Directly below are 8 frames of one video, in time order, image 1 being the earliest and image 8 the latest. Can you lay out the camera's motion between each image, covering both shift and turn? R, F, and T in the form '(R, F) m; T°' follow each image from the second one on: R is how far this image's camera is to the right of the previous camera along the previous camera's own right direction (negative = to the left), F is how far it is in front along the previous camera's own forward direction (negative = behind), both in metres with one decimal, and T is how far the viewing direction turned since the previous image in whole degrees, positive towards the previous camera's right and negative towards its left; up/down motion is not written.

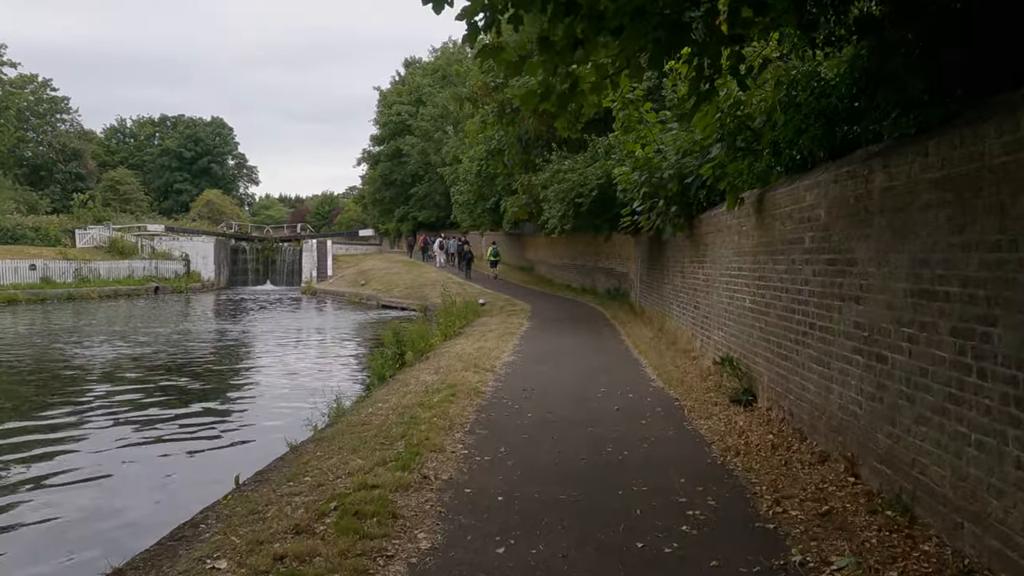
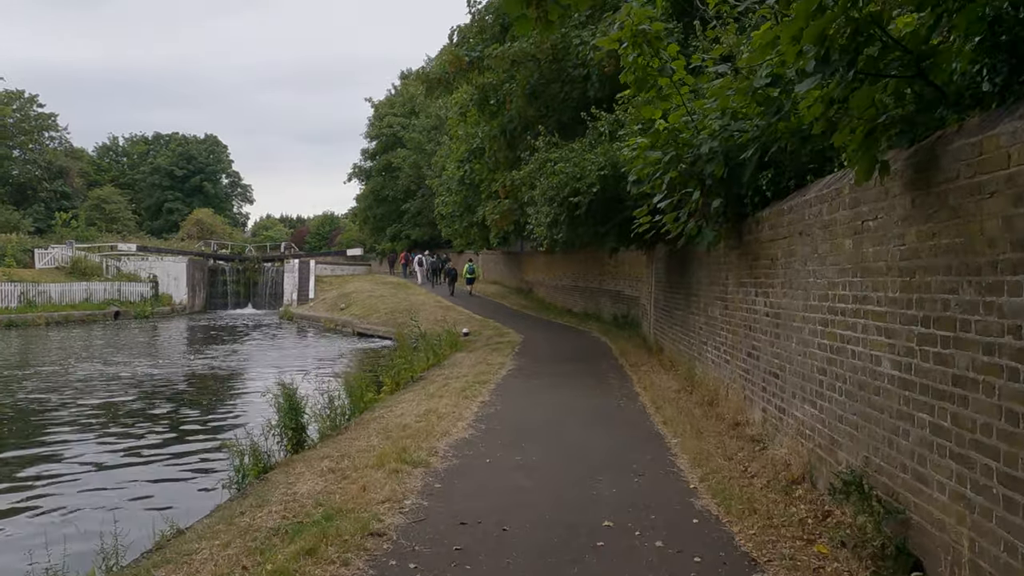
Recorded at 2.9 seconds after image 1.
(+0.5, +4.3) m; 0°
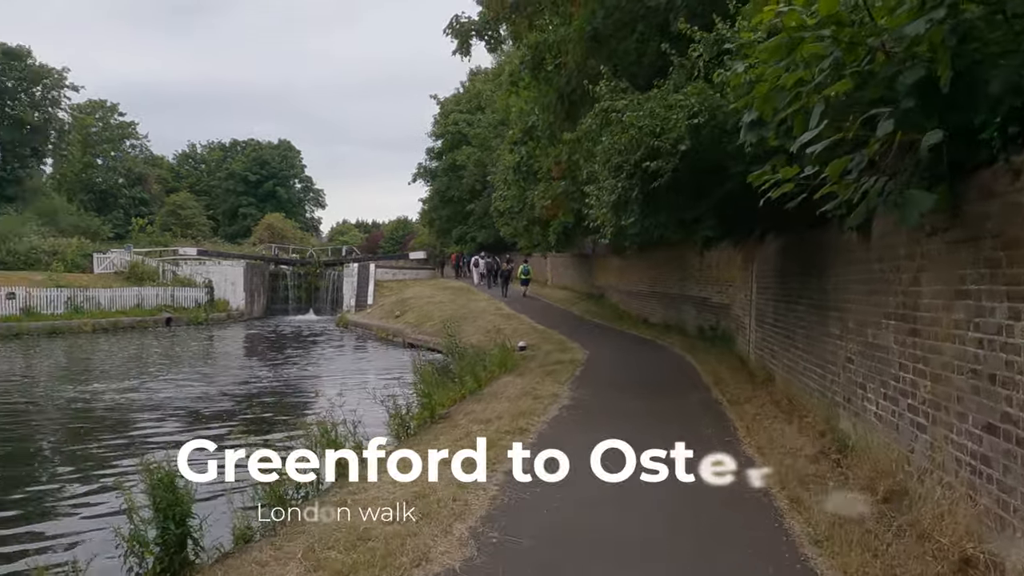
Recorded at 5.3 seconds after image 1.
(+0.3, +3.6) m; -6°
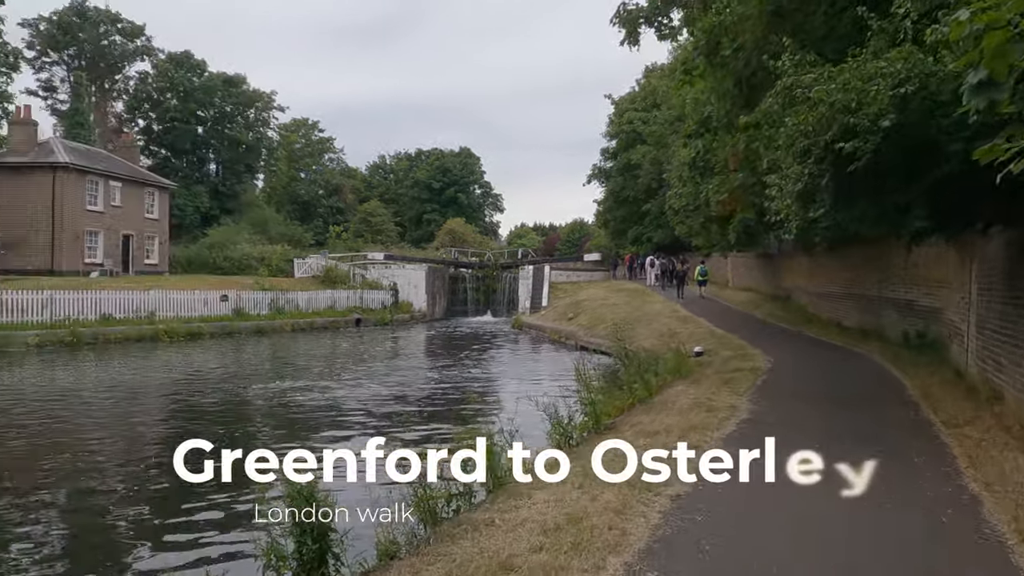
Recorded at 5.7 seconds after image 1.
(+0.1, +0.6) m; -13°
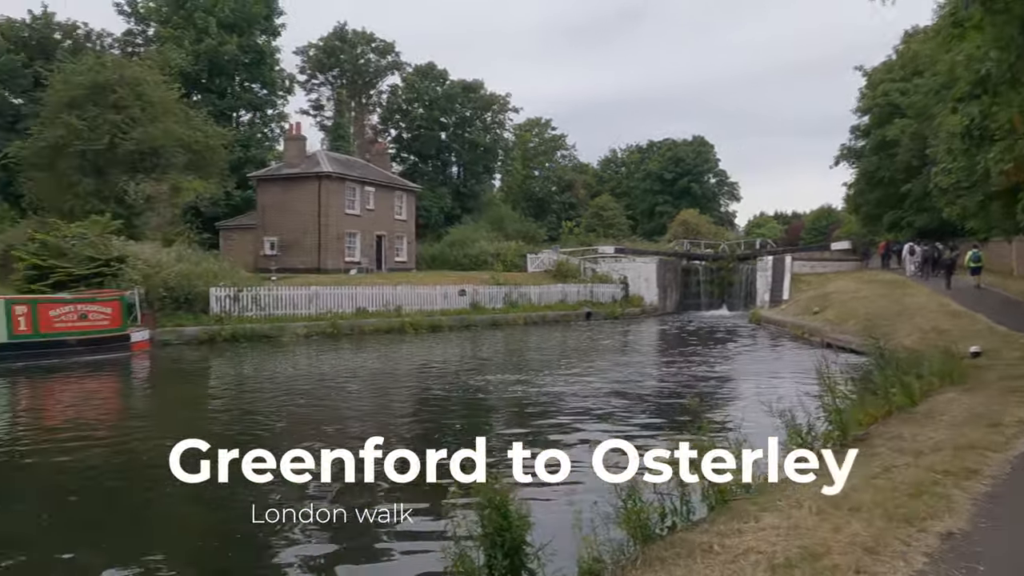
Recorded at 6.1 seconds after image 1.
(+0.1, +0.6) m; -17°
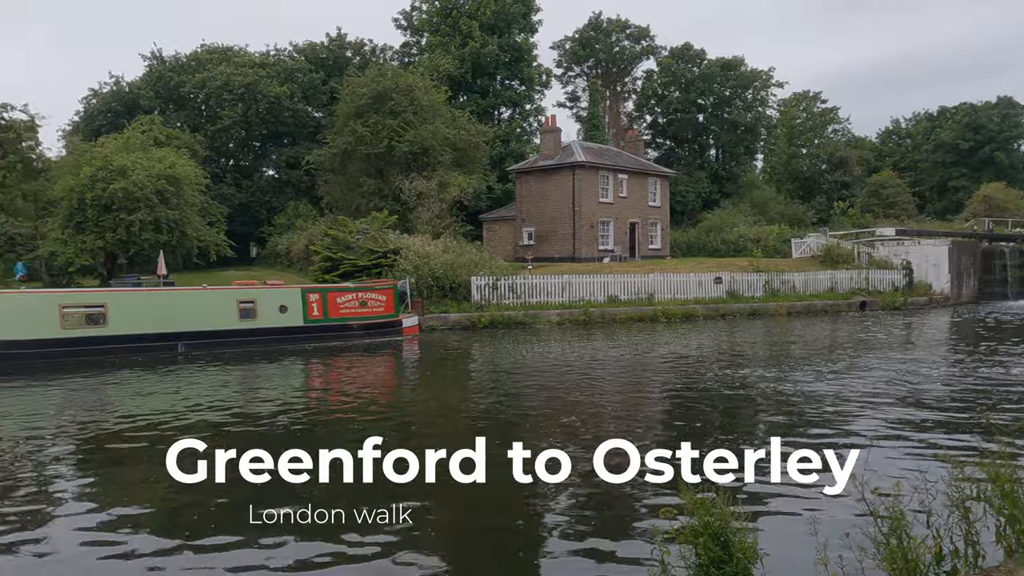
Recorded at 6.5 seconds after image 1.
(+0.2, +0.5) m; -19°
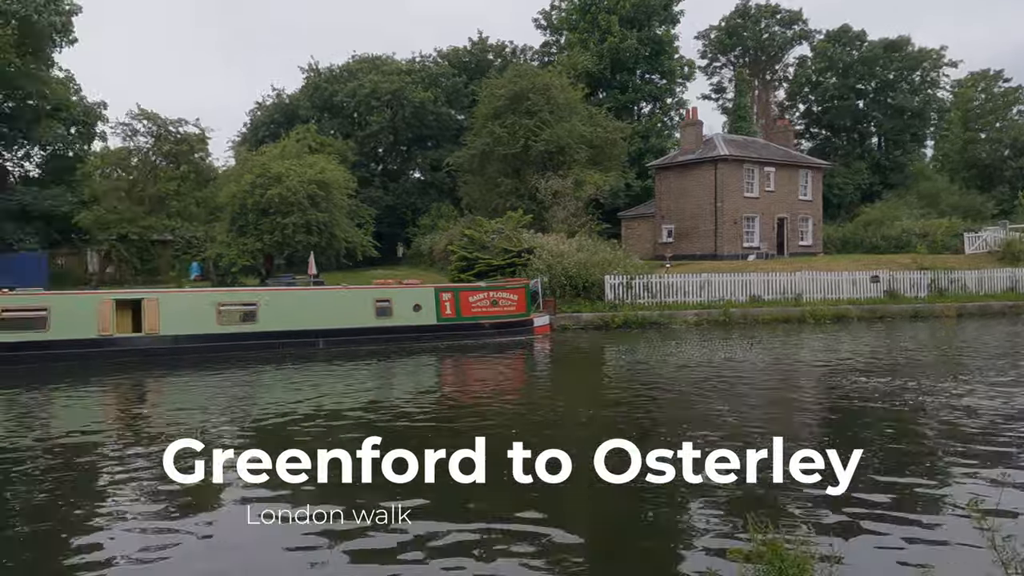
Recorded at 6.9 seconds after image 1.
(+0.4, +0.3) m; -11°
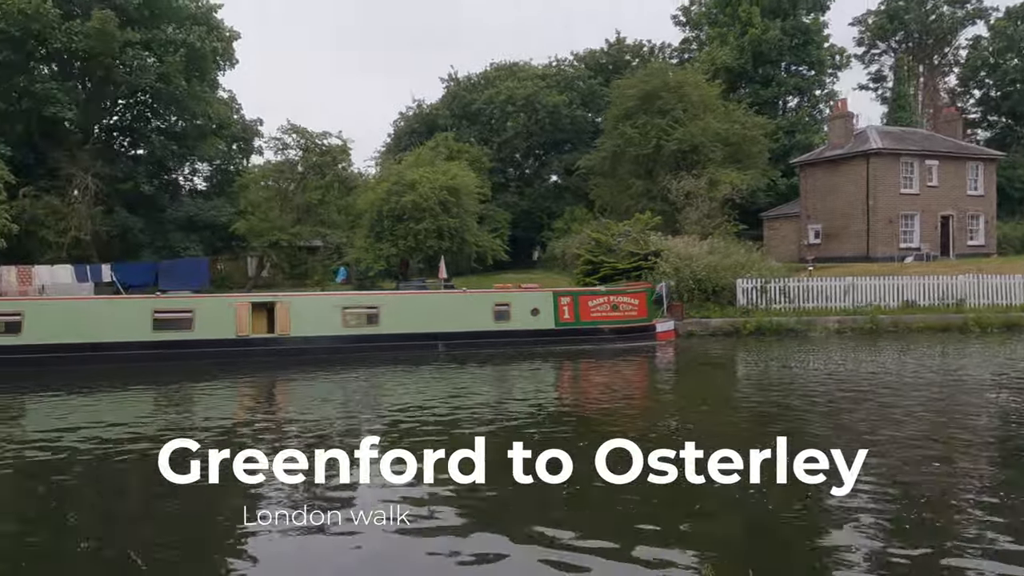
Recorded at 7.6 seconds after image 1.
(+0.8, +0.4) m; -11°
